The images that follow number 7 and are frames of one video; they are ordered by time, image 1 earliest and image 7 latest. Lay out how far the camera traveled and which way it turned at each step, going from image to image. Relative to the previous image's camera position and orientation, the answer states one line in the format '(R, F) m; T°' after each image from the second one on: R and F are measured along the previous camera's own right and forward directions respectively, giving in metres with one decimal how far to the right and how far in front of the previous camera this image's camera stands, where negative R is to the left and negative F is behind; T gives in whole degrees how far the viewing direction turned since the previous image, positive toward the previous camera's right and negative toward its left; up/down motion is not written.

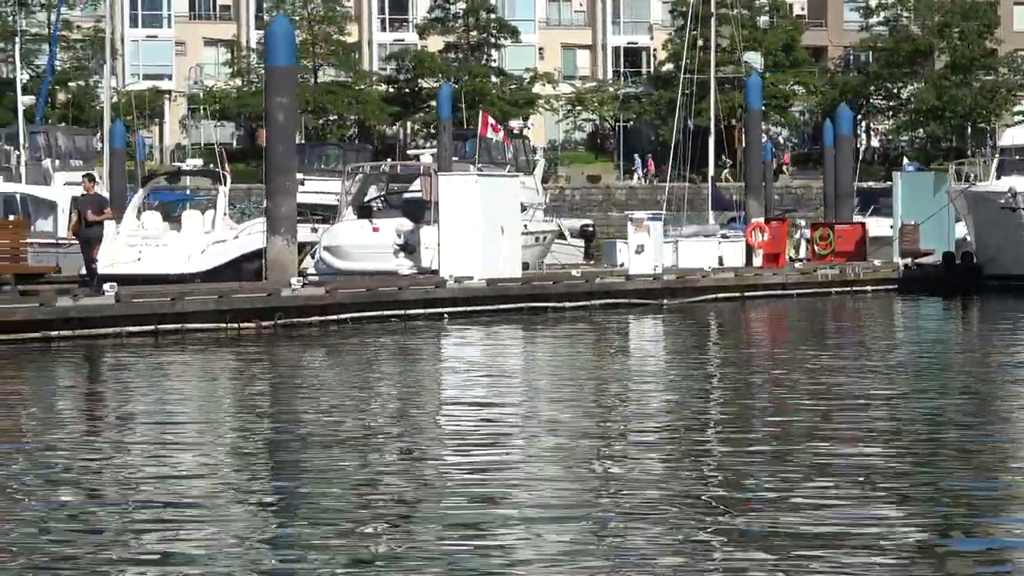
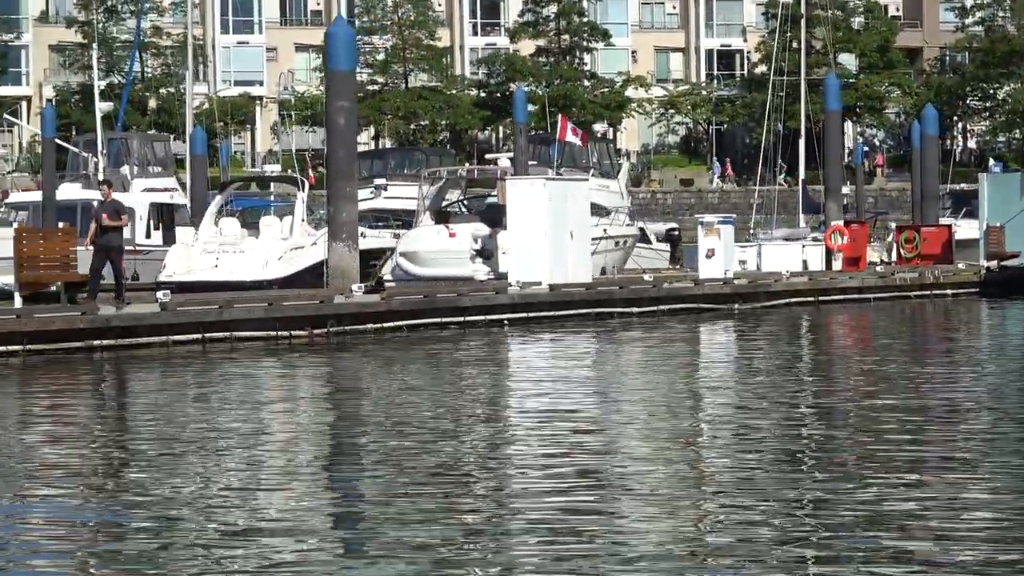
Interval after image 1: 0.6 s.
(+0.3, +0.4) m; -2°
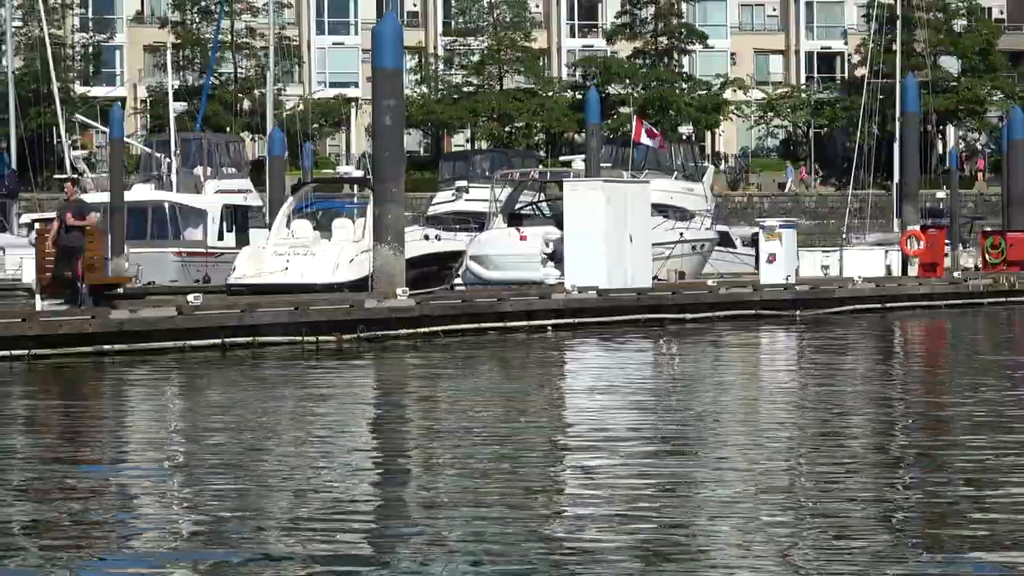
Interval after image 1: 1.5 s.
(+0.5, +0.7) m; -2°
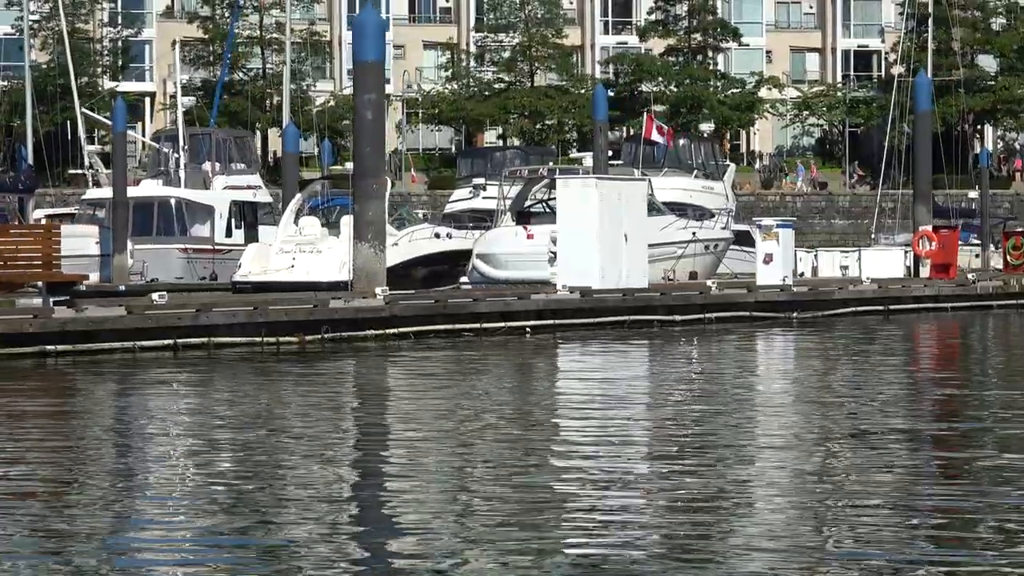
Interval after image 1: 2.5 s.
(+0.5, +0.7) m; -1°
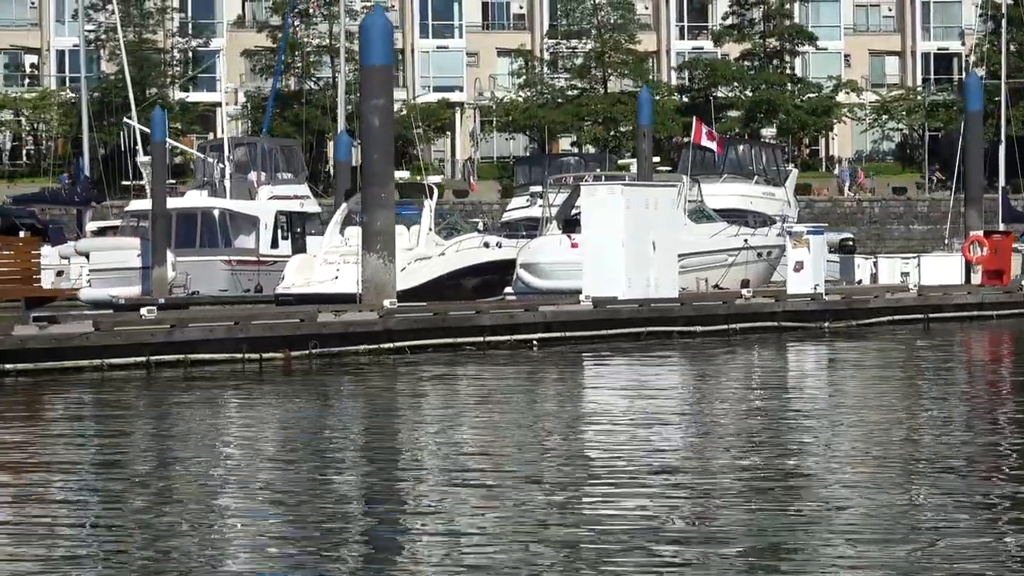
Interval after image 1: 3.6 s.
(+0.6, +0.8) m; -2°
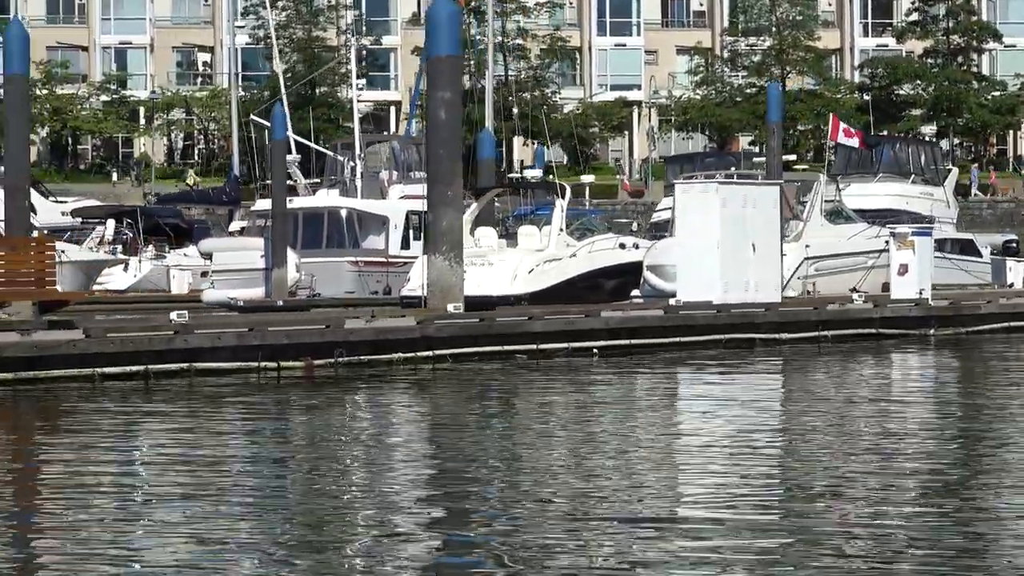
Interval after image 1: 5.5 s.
(+0.9, +1.3) m; -4°
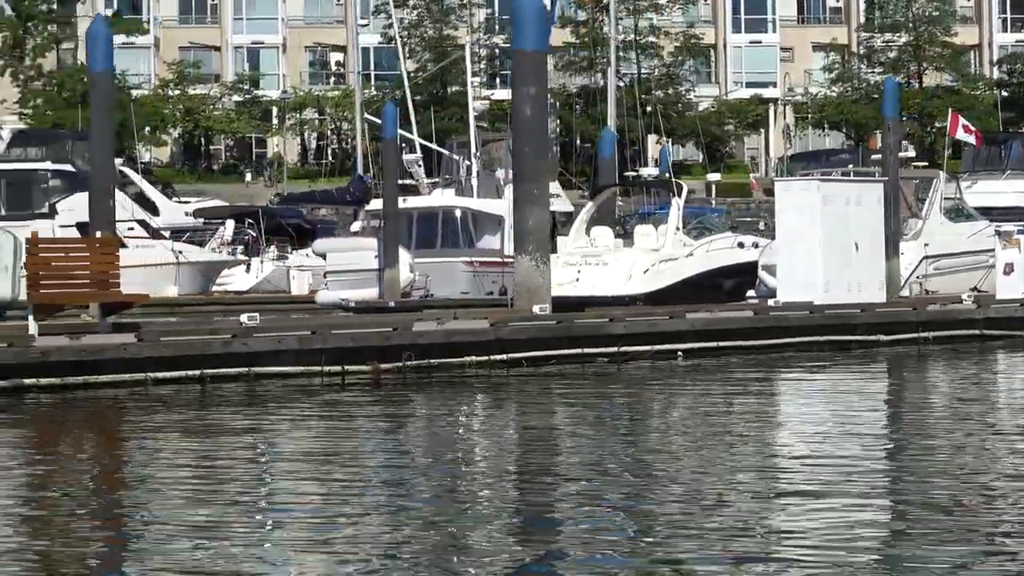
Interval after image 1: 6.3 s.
(+0.4, +0.5) m; -3°
